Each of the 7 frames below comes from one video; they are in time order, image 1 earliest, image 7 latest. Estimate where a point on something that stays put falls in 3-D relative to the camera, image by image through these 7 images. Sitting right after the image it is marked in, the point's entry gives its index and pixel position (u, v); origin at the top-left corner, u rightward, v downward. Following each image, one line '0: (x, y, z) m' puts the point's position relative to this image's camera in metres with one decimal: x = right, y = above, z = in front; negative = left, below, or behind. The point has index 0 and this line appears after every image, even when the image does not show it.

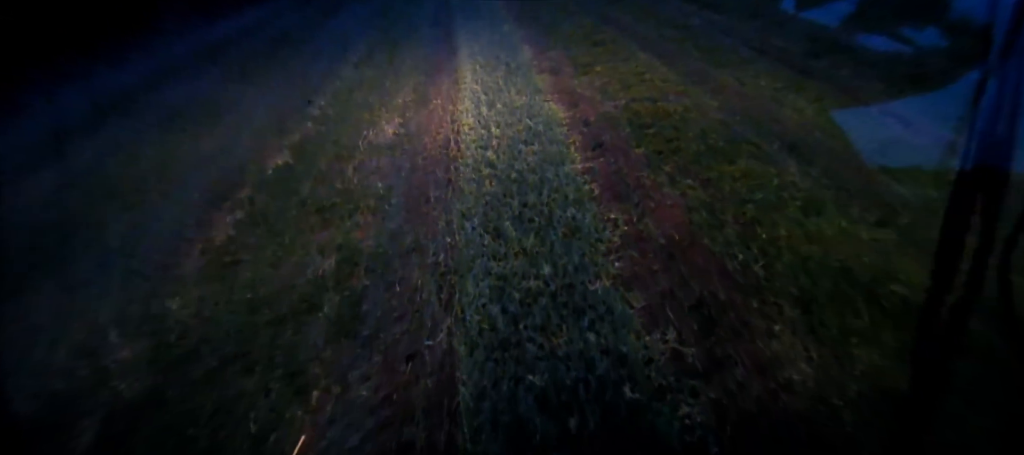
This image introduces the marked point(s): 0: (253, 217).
0: (-2.4, +0.1, +4.3) m
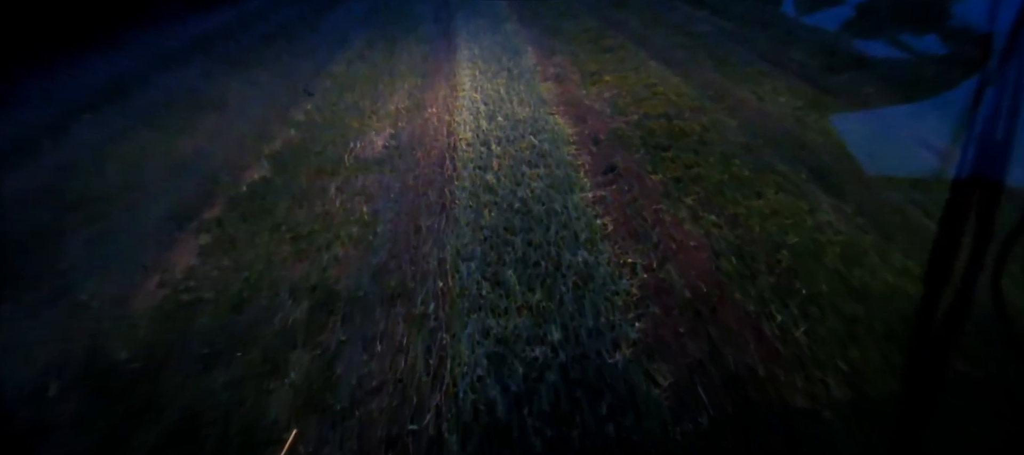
0: (-2.4, -0.1, +3.8) m
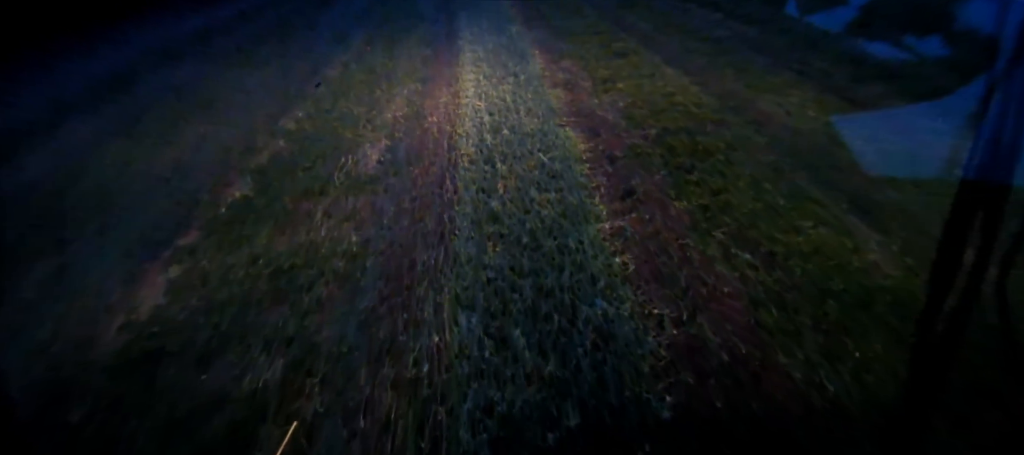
0: (-2.4, -0.4, +3.4) m
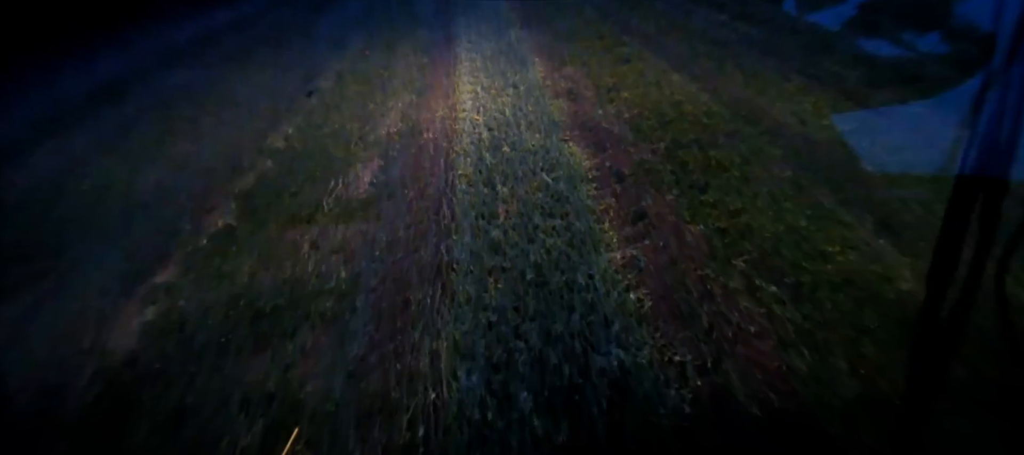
0: (-2.3, -0.6, +3.1) m
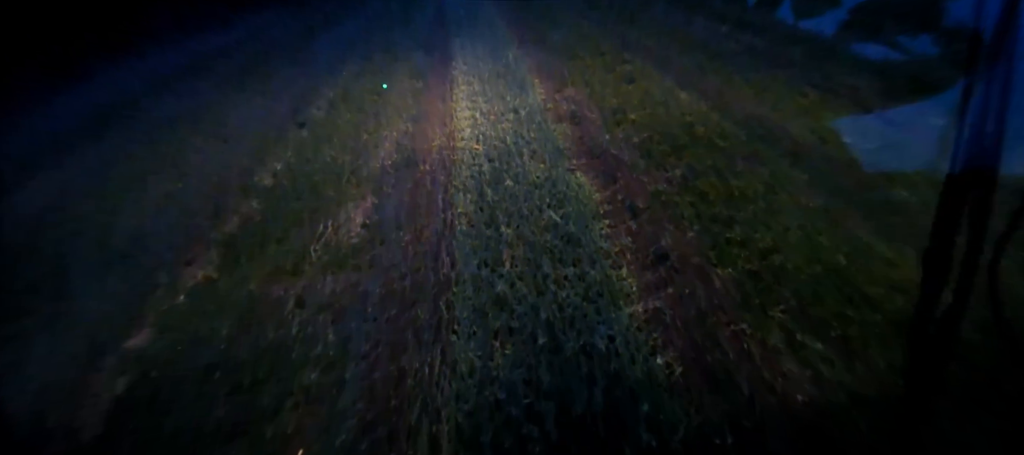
0: (-2.3, -1.0, +2.7) m
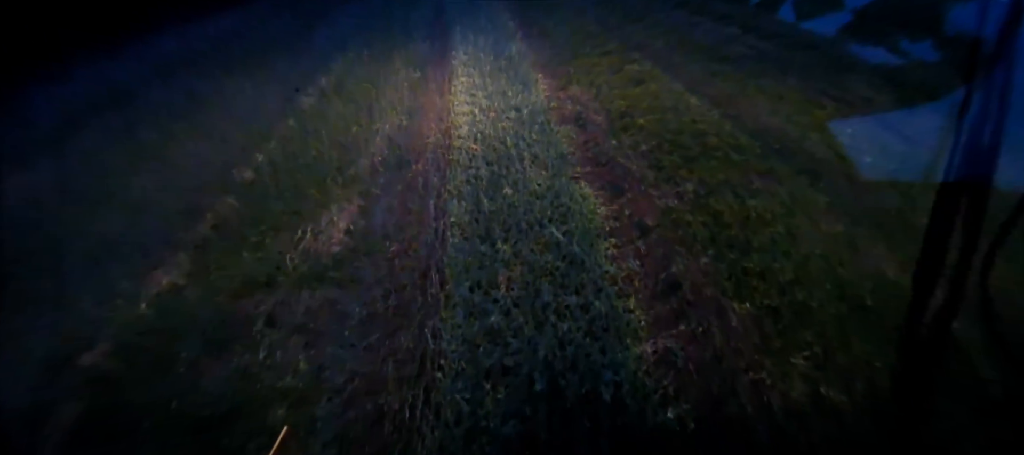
0: (-2.3, -1.1, +2.4) m
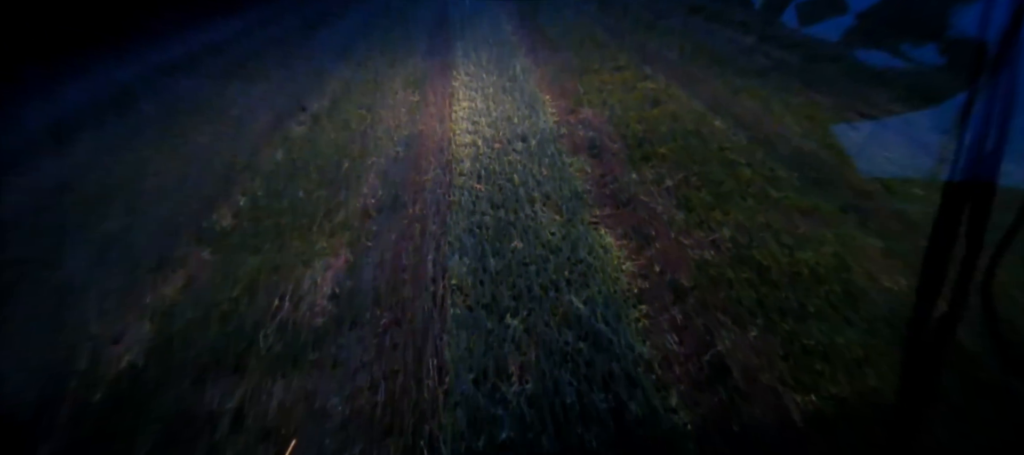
0: (-2.2, -1.5, +1.9) m
